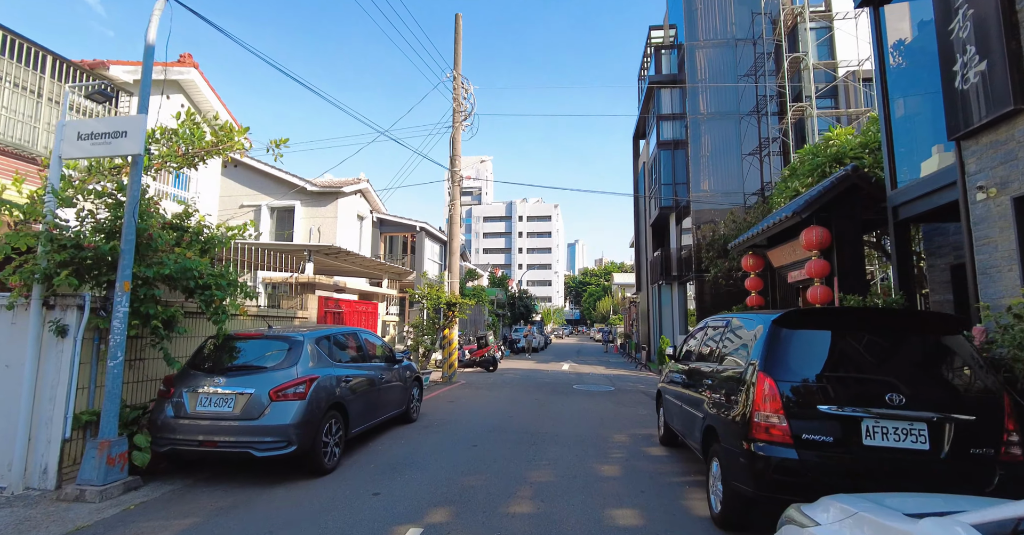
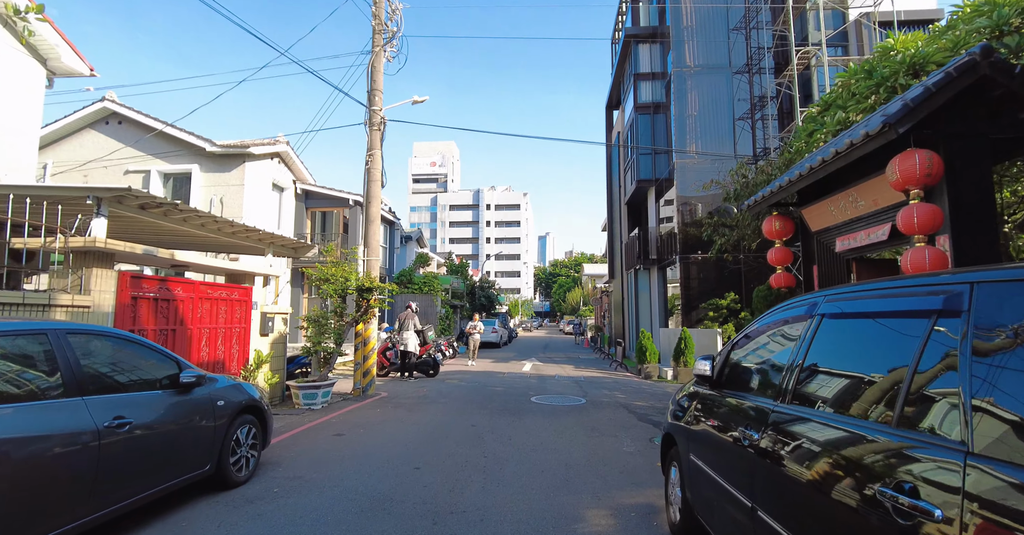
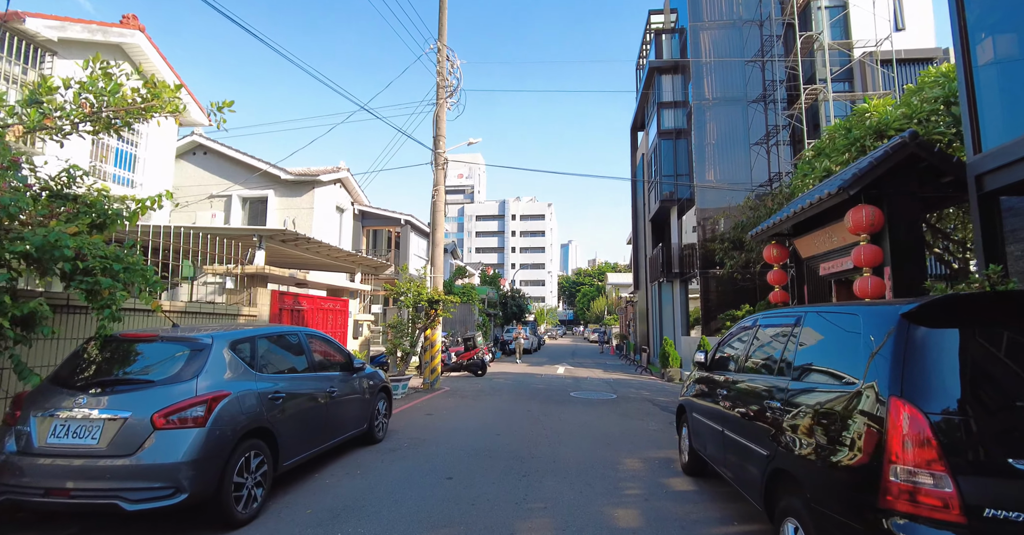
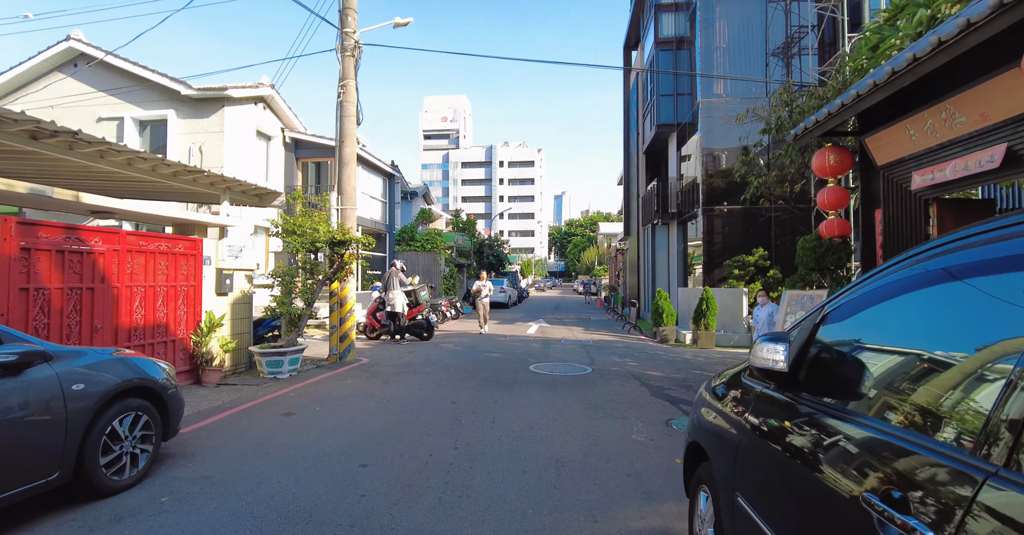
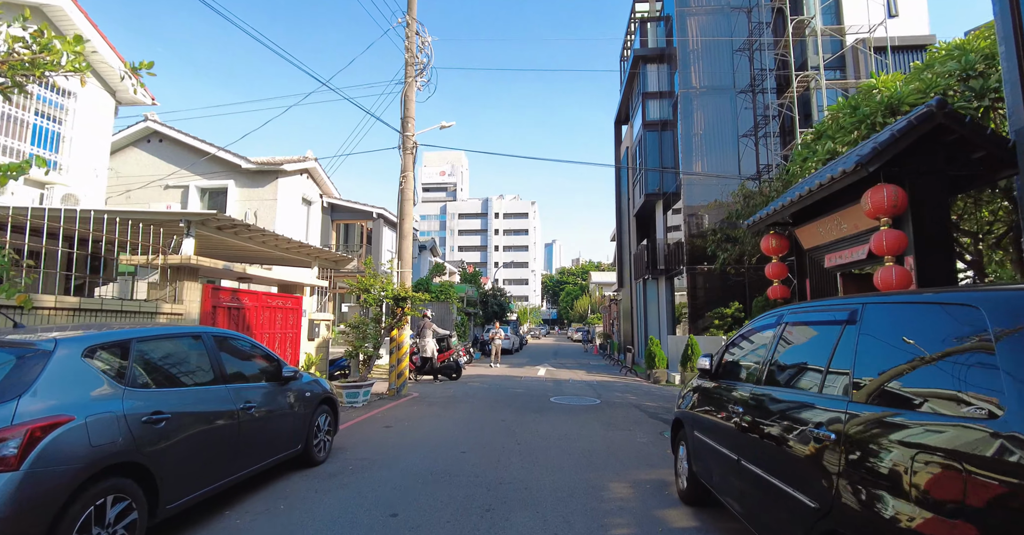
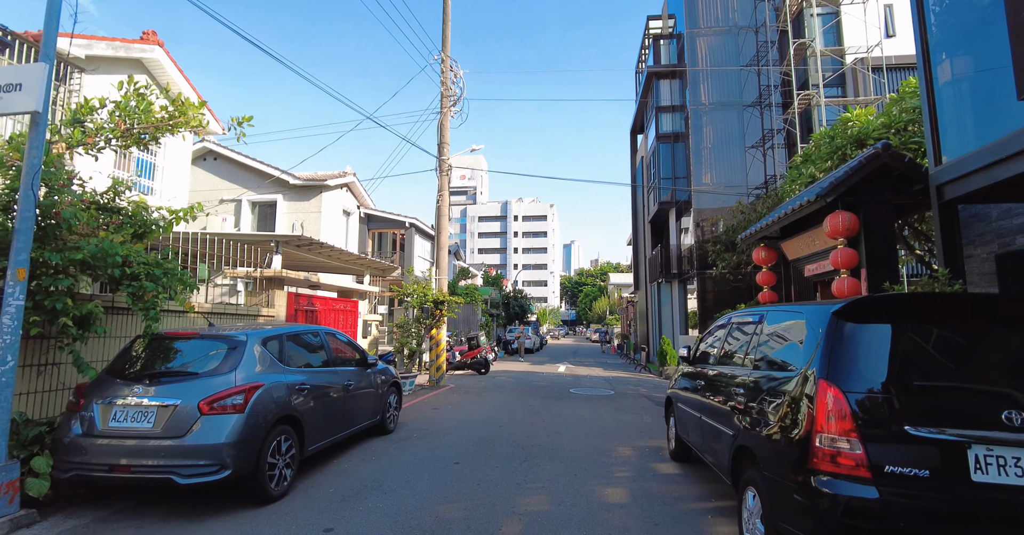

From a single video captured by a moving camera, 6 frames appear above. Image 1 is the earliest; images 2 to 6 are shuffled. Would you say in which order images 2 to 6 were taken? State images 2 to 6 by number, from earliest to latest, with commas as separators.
6, 3, 5, 2, 4
